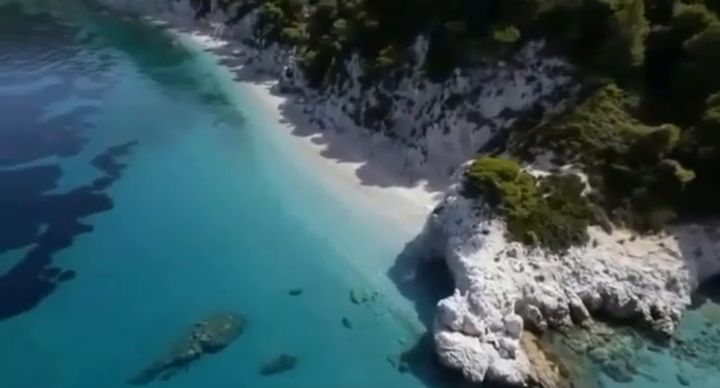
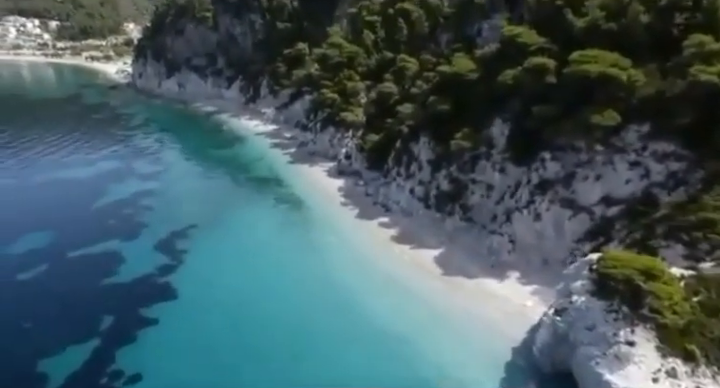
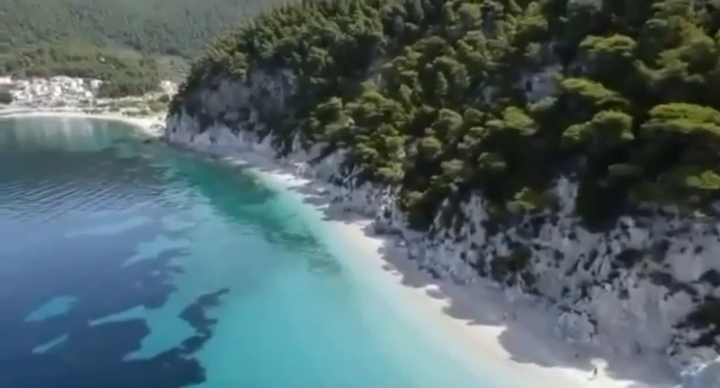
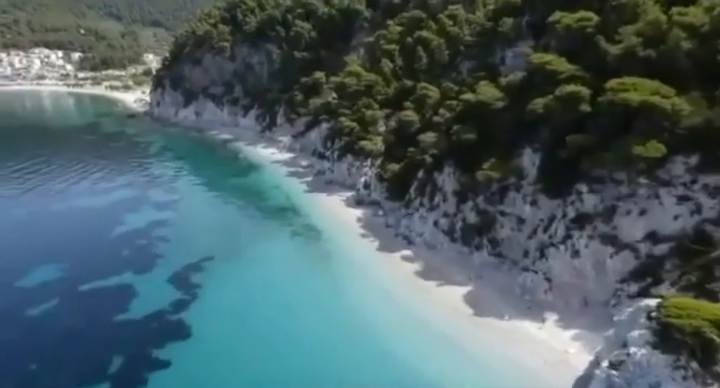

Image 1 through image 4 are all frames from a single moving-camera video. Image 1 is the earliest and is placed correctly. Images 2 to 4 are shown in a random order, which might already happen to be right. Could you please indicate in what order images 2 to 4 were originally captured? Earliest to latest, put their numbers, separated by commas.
2, 4, 3
